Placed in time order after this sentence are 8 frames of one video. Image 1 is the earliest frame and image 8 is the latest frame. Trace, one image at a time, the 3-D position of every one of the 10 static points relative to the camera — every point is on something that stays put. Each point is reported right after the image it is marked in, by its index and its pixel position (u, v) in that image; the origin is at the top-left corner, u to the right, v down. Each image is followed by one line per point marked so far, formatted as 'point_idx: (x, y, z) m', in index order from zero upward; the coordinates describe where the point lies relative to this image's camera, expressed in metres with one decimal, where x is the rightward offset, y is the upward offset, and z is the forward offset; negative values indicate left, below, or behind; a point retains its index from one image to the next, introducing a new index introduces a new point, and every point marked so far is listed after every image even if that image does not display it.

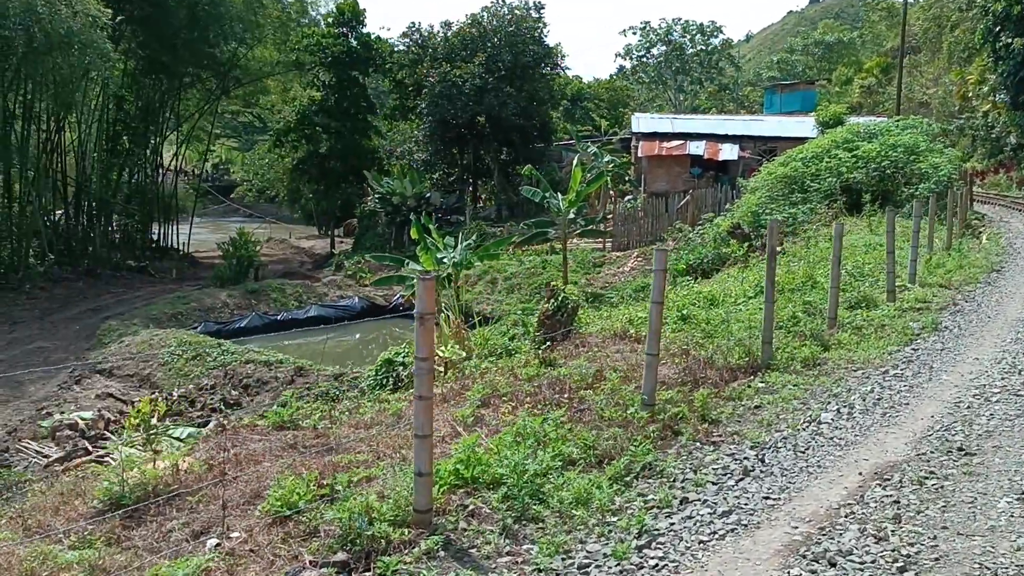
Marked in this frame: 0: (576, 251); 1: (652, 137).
0: (+1.0, +0.6, +12.8) m
1: (+2.5, +2.7, +14.7) m
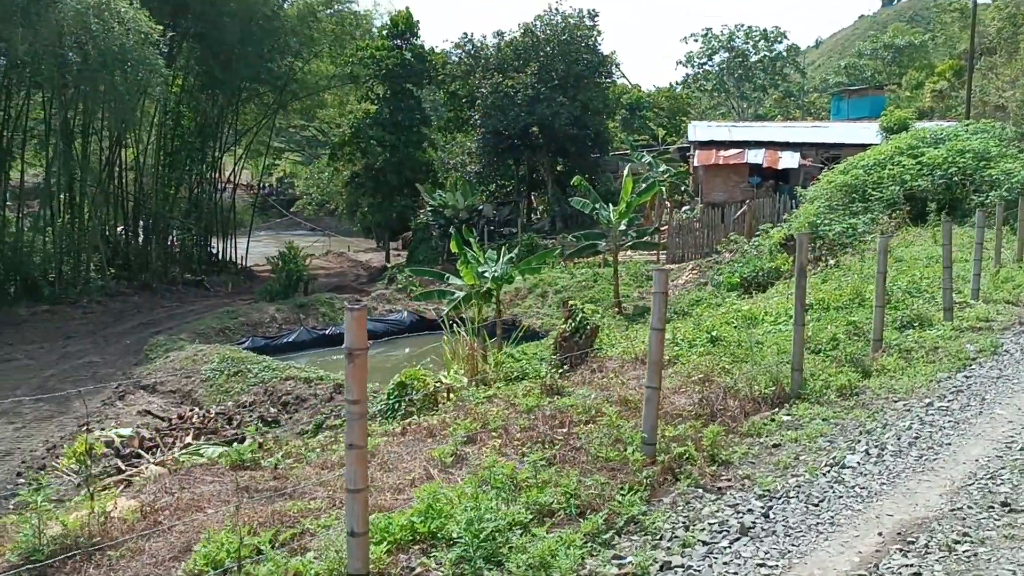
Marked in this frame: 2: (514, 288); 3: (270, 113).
0: (+1.7, +0.4, +12.5) m
1: (+3.4, +2.4, +14.3) m
2: (0.0, 0.0, +12.7) m
3: (-4.8, +3.5, +16.5) m
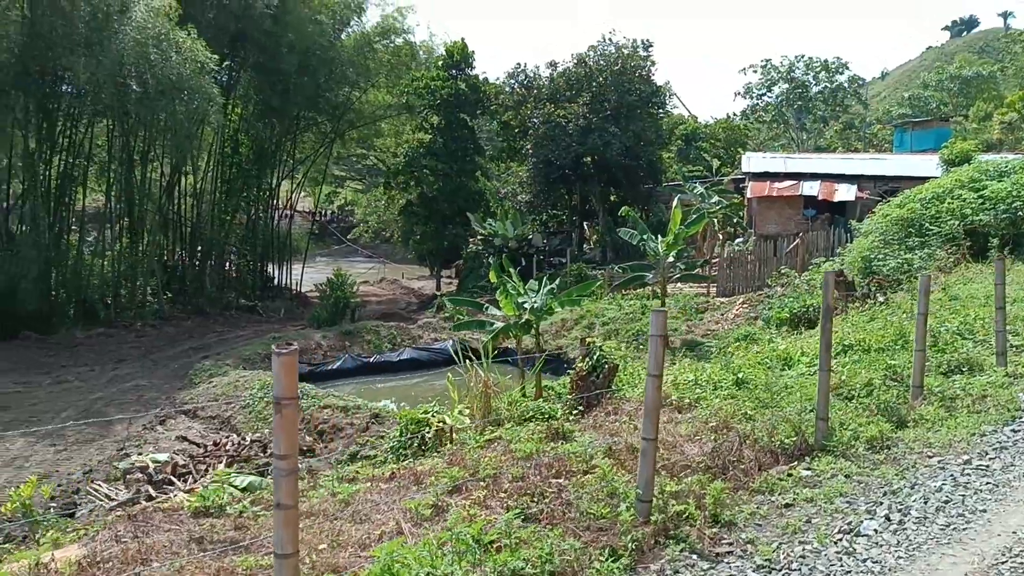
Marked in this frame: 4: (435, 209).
0: (+2.4, -0.1, +12.2) m
1: (+4.2, +1.9, +14.0) m
2: (+0.7, -0.5, +12.6) m
3: (-3.7, +3.0, +16.8) m
4: (-1.7, +1.8, +18.4) m
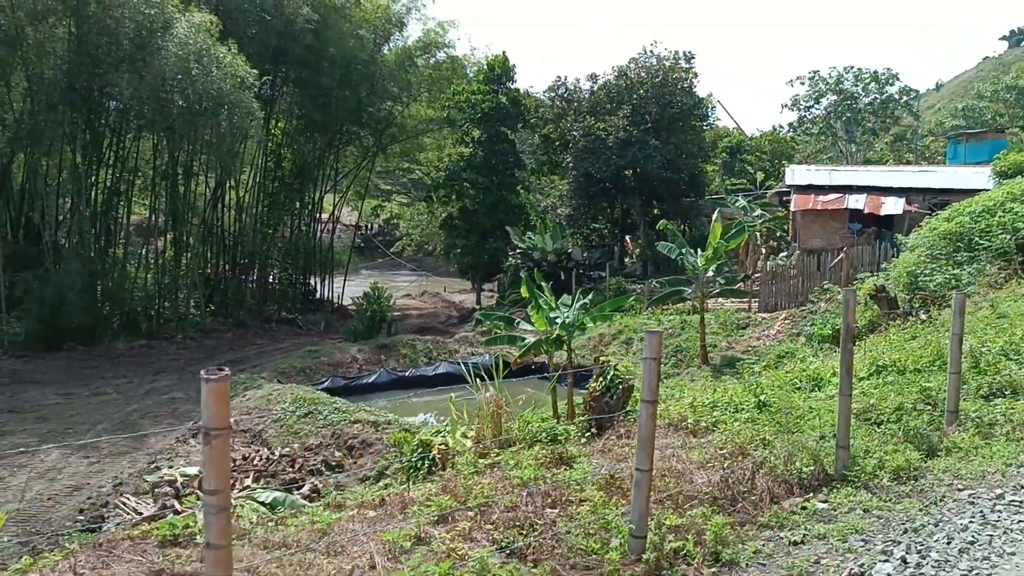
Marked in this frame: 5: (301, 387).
0: (+3.0, -0.4, +12.0) m
1: (+4.9, +1.6, +13.7) m
2: (+1.3, -0.7, +12.4) m
3: (-2.9, +2.7, +16.9) m
4: (-0.8, +1.4, +18.4) m
5: (-2.3, -1.1, +9.1) m
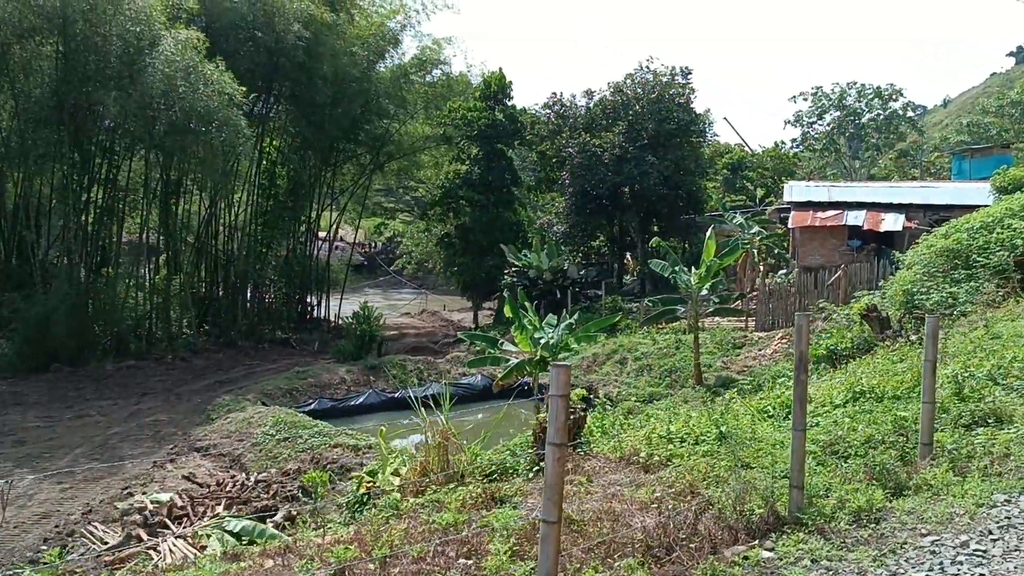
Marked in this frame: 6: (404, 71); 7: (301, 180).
0: (+2.8, -0.6, +11.8) m
1: (+4.8, +1.3, +13.5) m
2: (+1.2, -1.0, +12.2) m
3: (-3.0, +2.3, +16.8) m
4: (-0.9, +1.0, +18.3) m
5: (-2.5, -1.3, +8.9) m
6: (-2.0, +4.1, +15.7) m
7: (-4.0, +2.1, +15.8) m
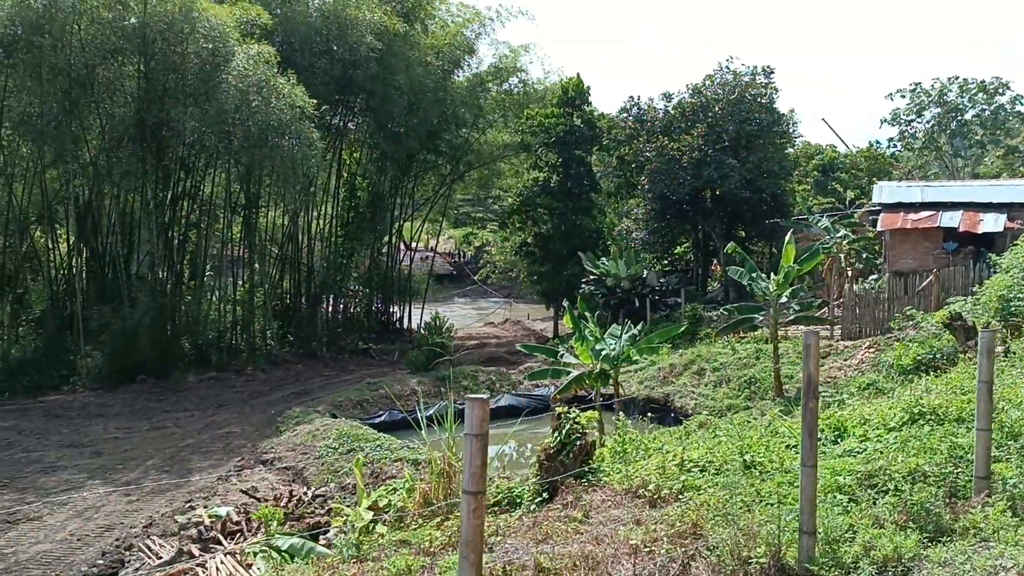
0: (+3.8, -0.7, +11.2) m
1: (+5.9, +1.2, +12.7) m
2: (+2.2, -1.1, +11.8) m
3: (-1.5, +2.1, +16.9) m
4: (+0.8, +0.8, +18.1) m
5: (-1.7, -1.4, +8.9) m
6: (-0.7, +3.9, +15.7) m
7: (-2.6, +1.8, +16.0) m
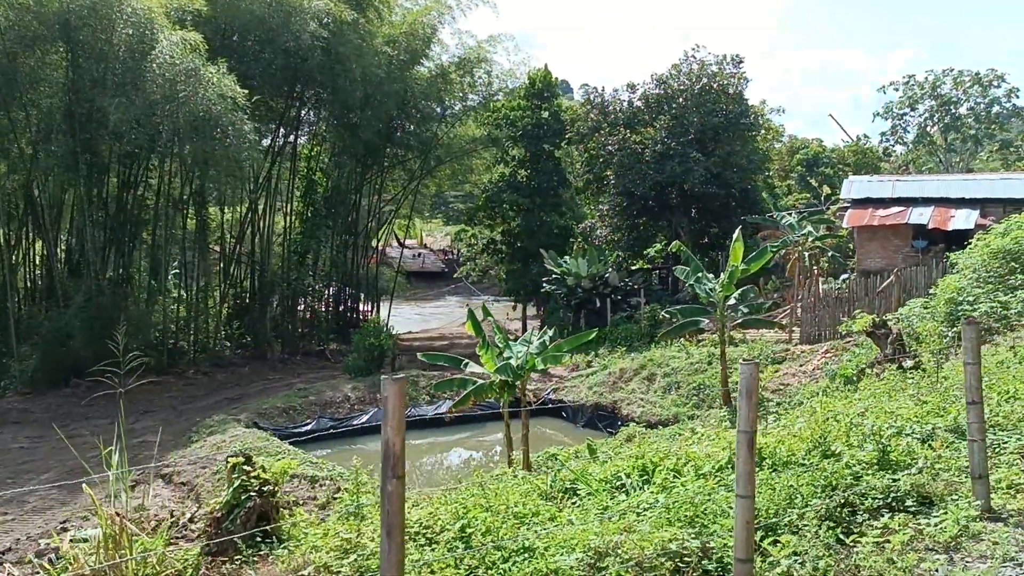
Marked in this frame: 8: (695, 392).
0: (+3.1, -0.7, +10.6) m
1: (+5.2, +1.2, +12.1) m
2: (+1.5, -1.1, +11.2) m
3: (-2.2, +2.1, +16.3) m
4: (+0.1, +0.9, +17.5) m
5: (-2.5, -1.5, +8.4) m
6: (-1.4, +3.9, +15.1) m
7: (-3.3, +1.9, +15.4) m
8: (+2.1, -1.2, +9.5) m
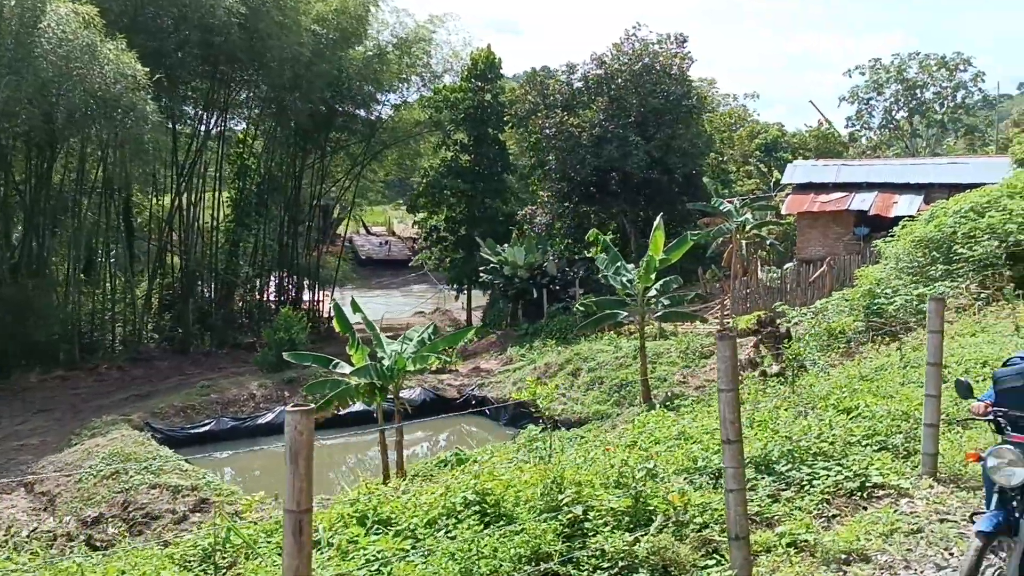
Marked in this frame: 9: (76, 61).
0: (+2.1, -0.6, +10.1) m
1: (+4.1, +1.4, +11.6) m
2: (+0.5, -1.0, +10.7) m
3: (-3.3, +2.3, +15.7) m
4: (-1.0, +1.1, +16.9) m
5: (-3.5, -1.4, +7.8) m
6: (-2.5, +4.1, +14.4) m
7: (-4.4, +2.0, +14.7) m
8: (+1.1, -1.1, +9.0) m
9: (-5.3, +2.7, +10.3) m
